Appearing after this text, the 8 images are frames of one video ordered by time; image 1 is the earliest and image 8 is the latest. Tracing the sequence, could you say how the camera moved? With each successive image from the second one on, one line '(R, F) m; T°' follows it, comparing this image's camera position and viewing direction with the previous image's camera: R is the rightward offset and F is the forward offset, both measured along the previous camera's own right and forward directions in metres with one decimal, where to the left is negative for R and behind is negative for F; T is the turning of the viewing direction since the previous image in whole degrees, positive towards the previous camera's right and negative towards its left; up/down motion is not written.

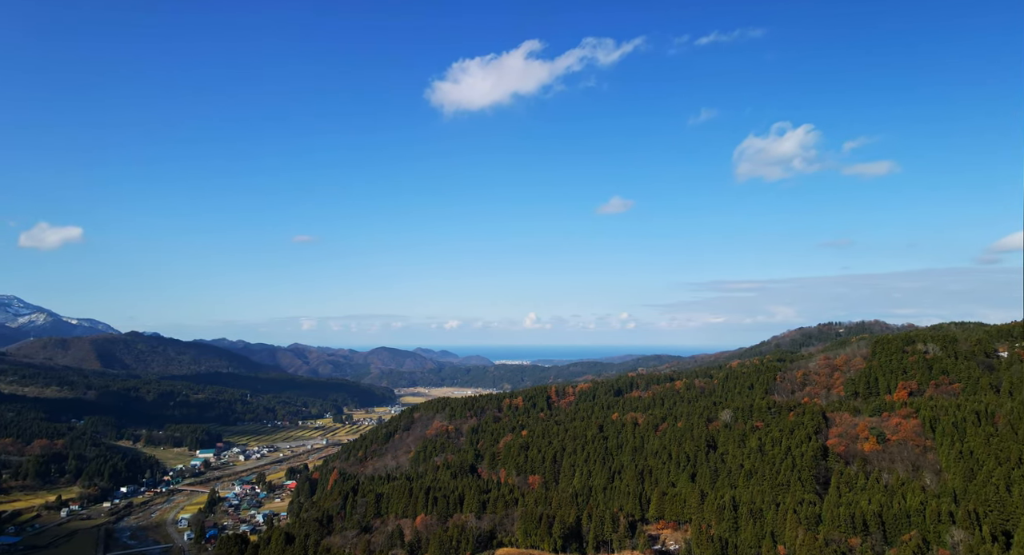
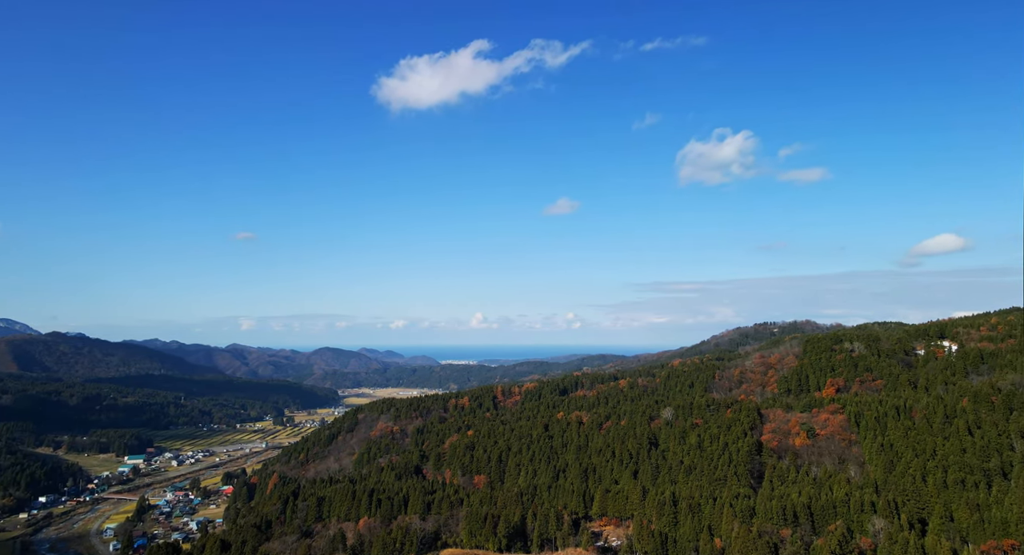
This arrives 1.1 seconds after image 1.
(+2.1, -2.0) m; +4°
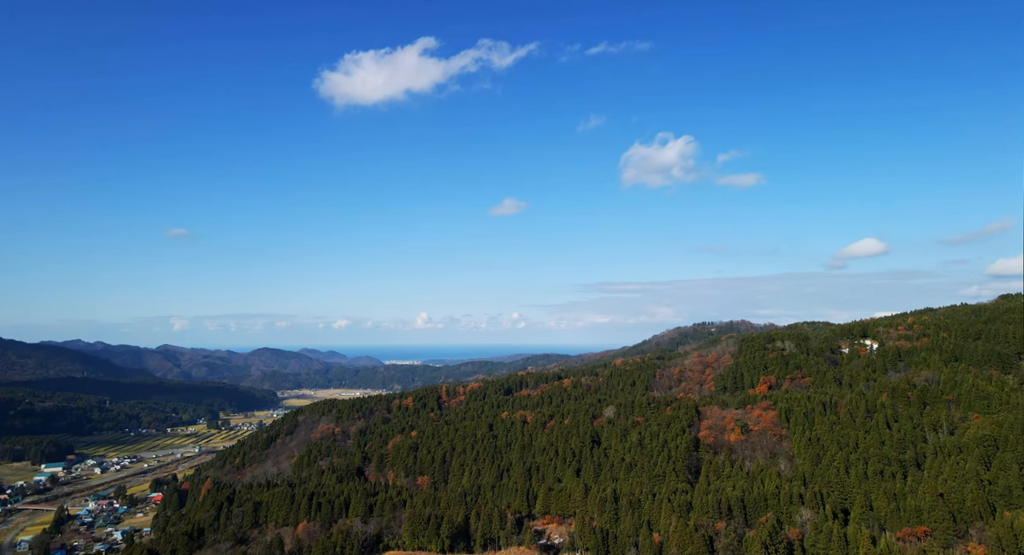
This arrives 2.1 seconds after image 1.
(+2.1, -0.8) m; +4°
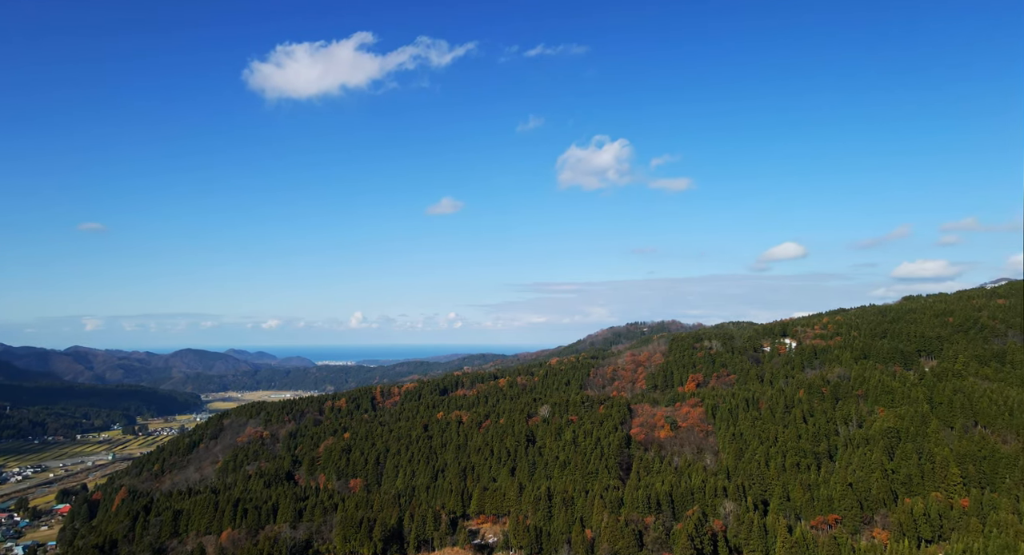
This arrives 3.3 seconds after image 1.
(+0.4, -2.7) m; +5°
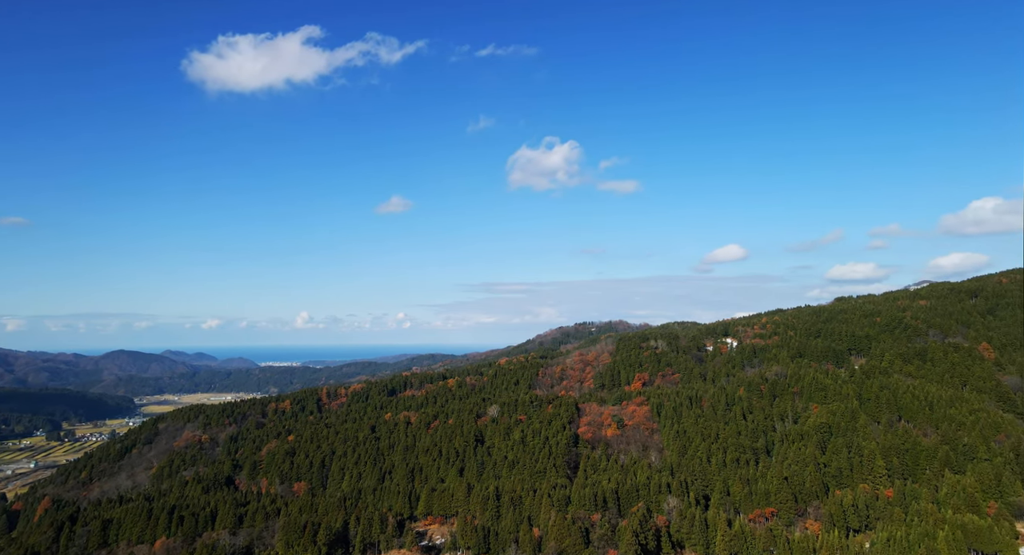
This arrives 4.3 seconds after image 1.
(+0.3, -1.5) m; +4°
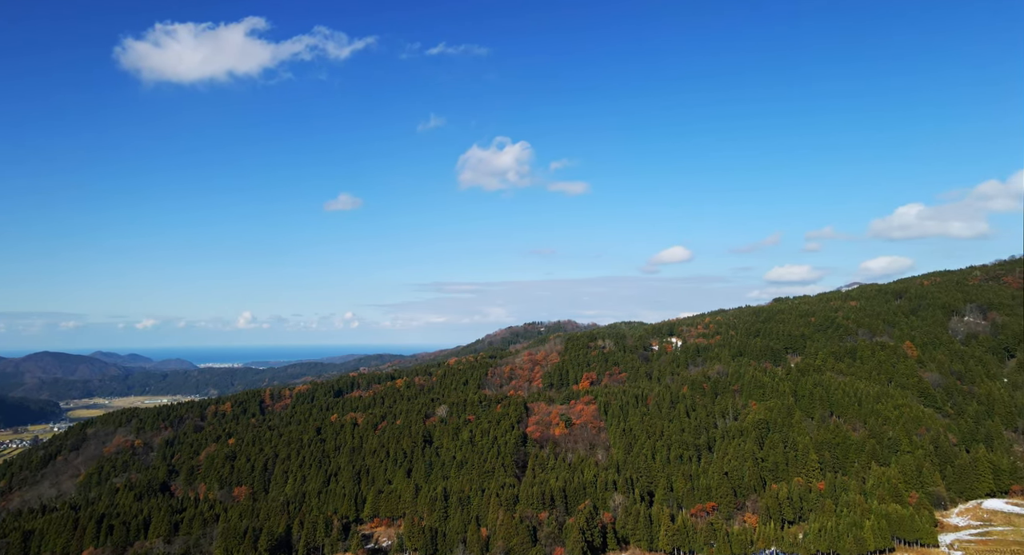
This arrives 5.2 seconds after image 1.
(+0.2, -1.3) m; +4°
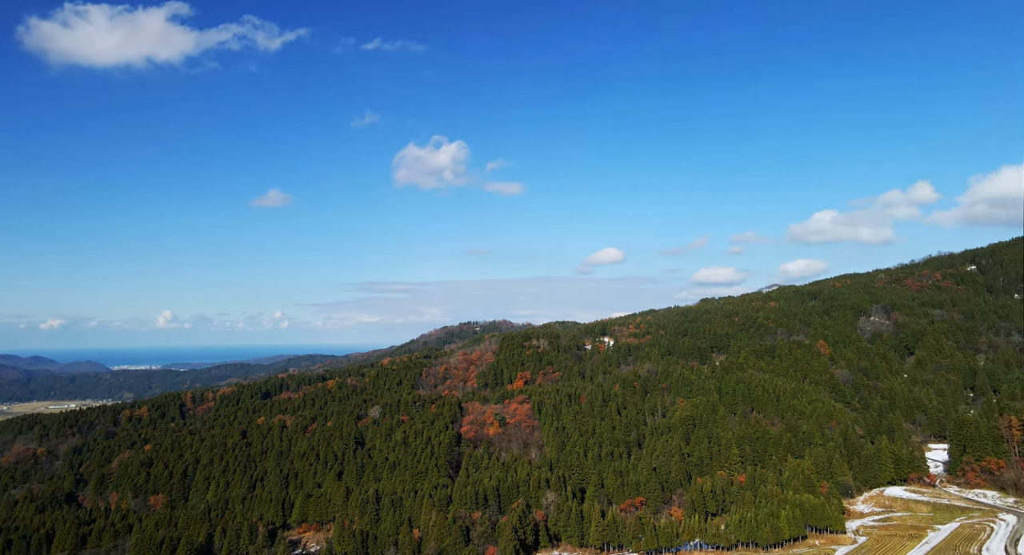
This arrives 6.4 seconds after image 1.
(+0.3, -1.3) m; +5°
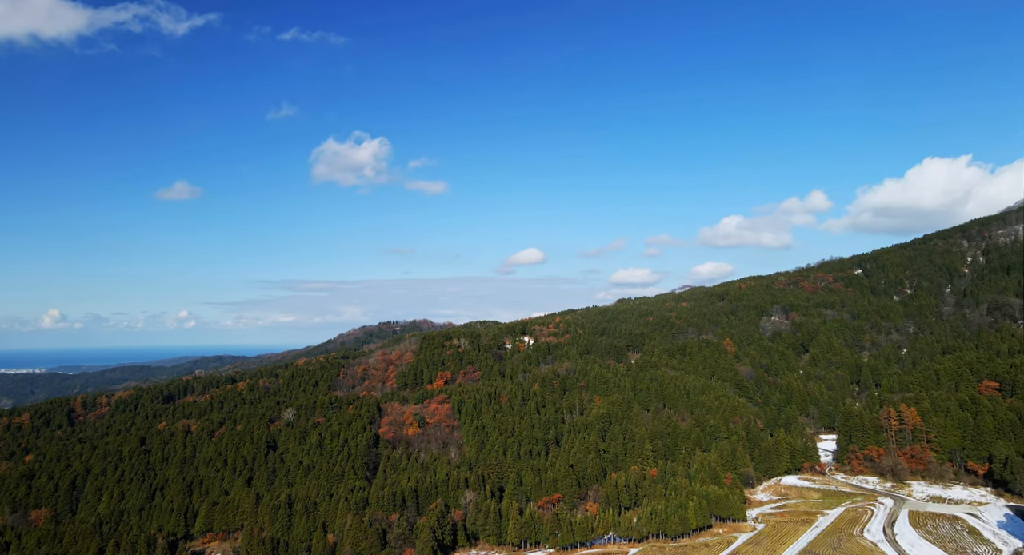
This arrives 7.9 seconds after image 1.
(+0.1, -1.4) m; +6°
